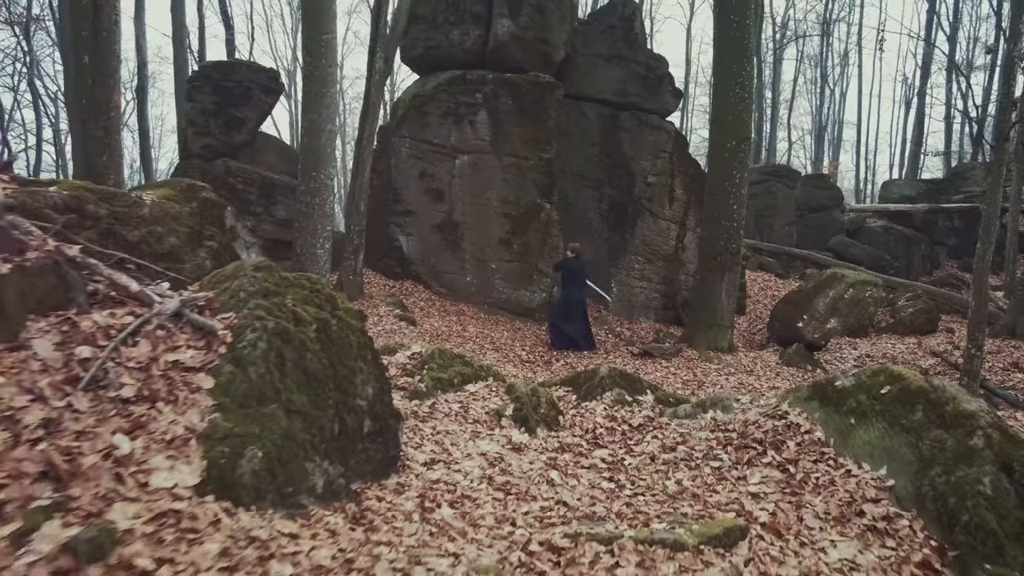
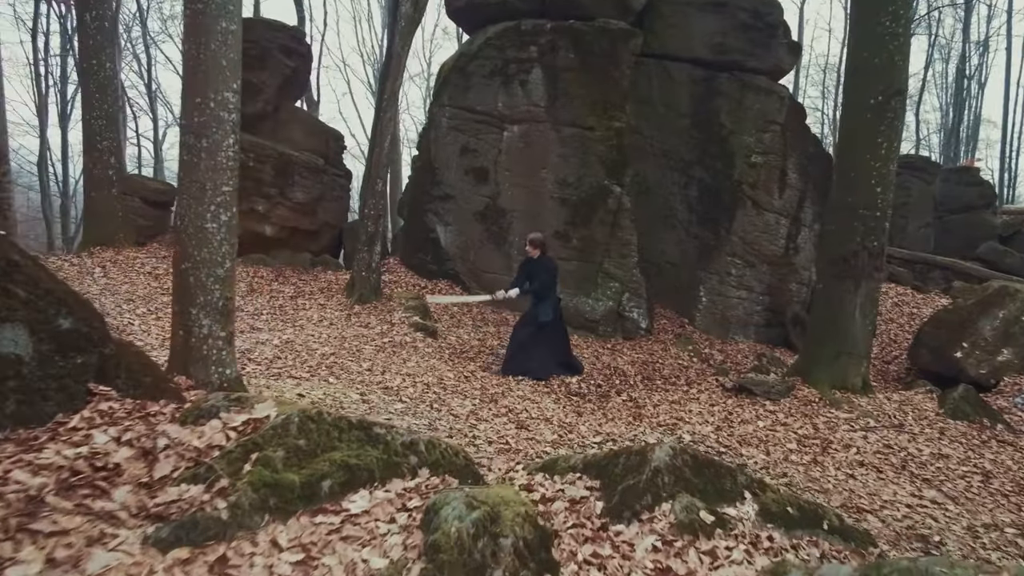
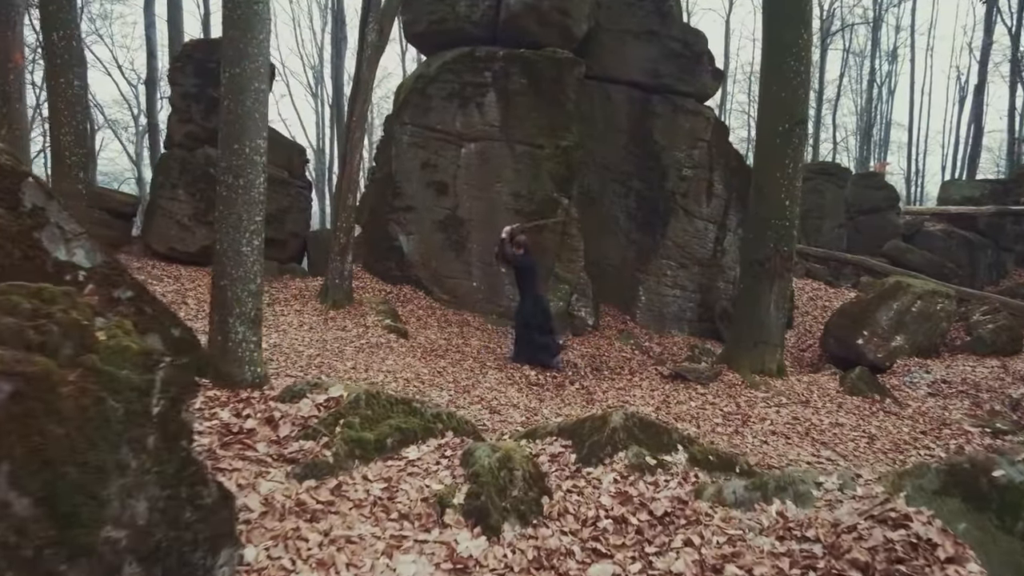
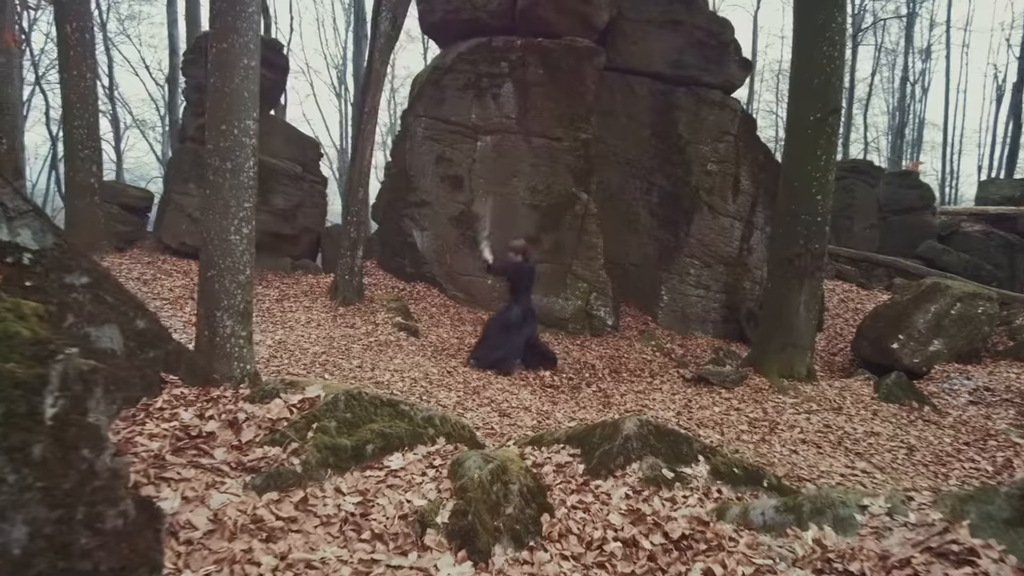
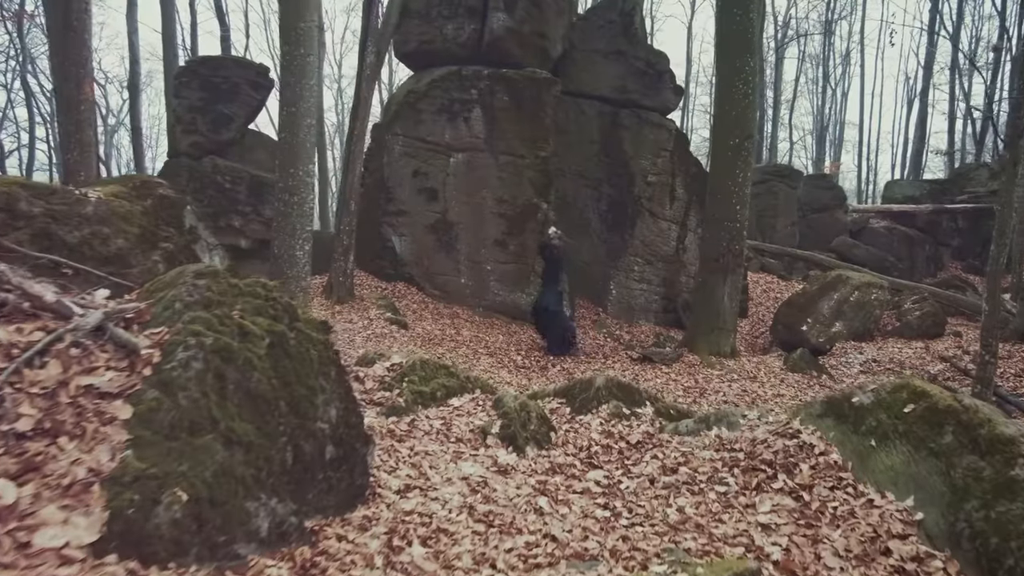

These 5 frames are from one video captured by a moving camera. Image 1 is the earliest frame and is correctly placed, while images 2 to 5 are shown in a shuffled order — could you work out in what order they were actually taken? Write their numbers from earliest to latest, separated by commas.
5, 3, 4, 2
